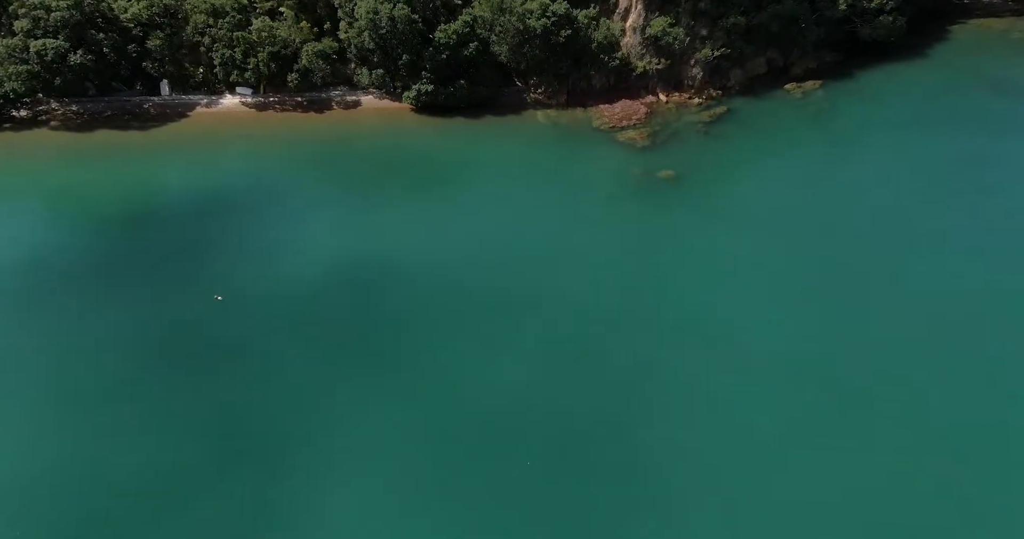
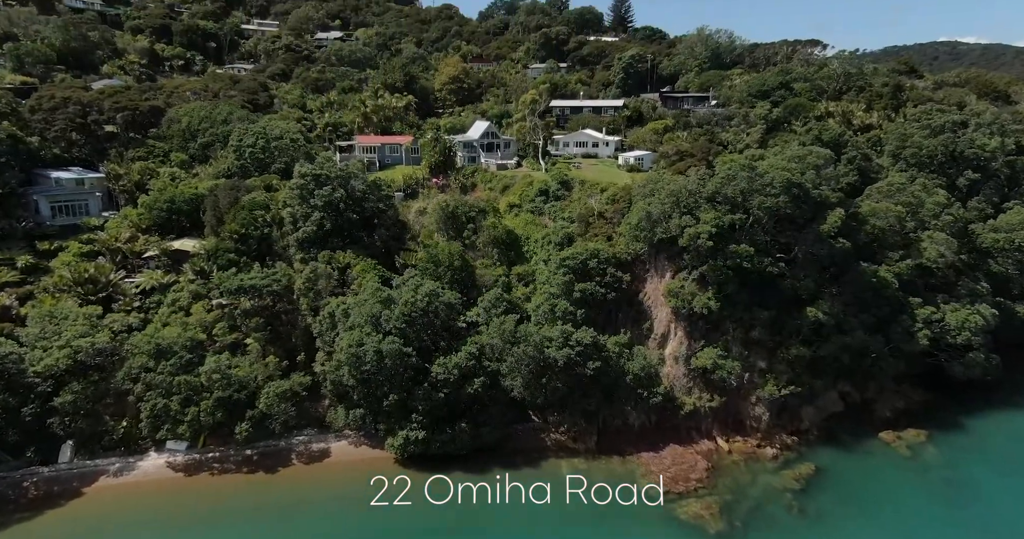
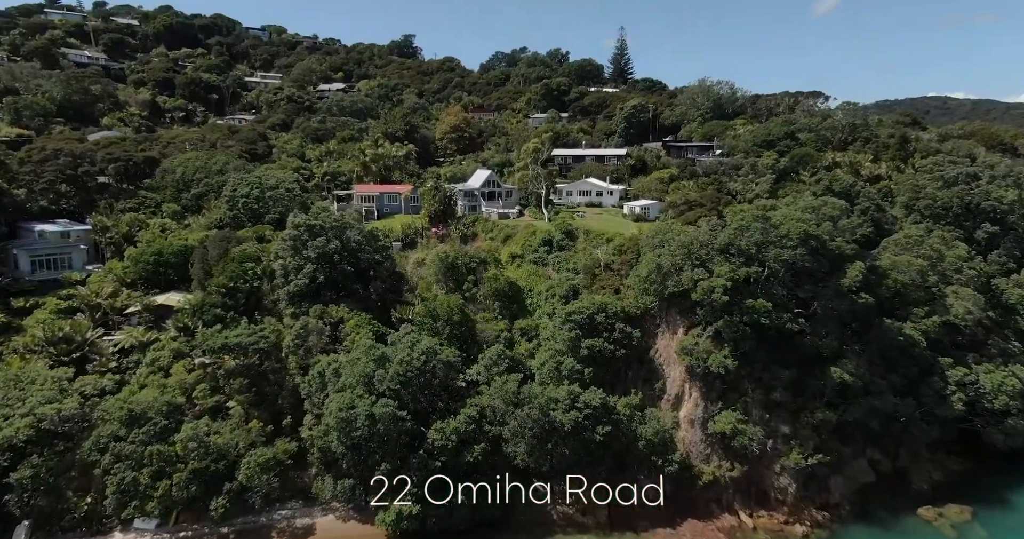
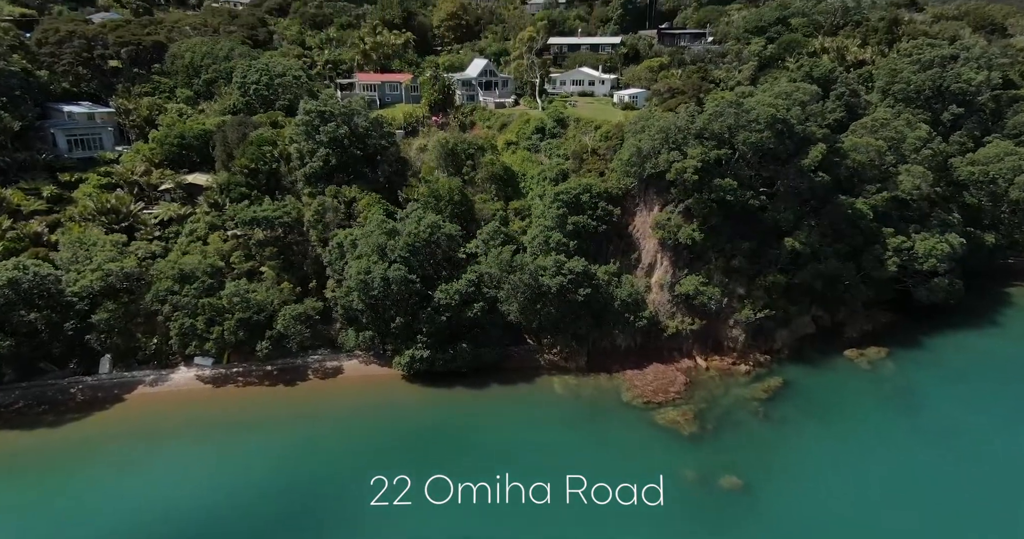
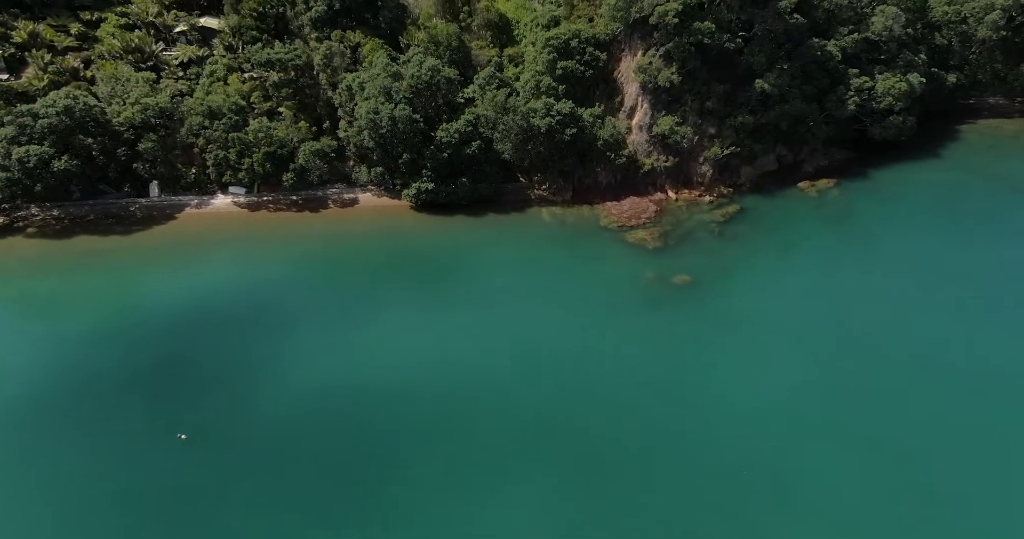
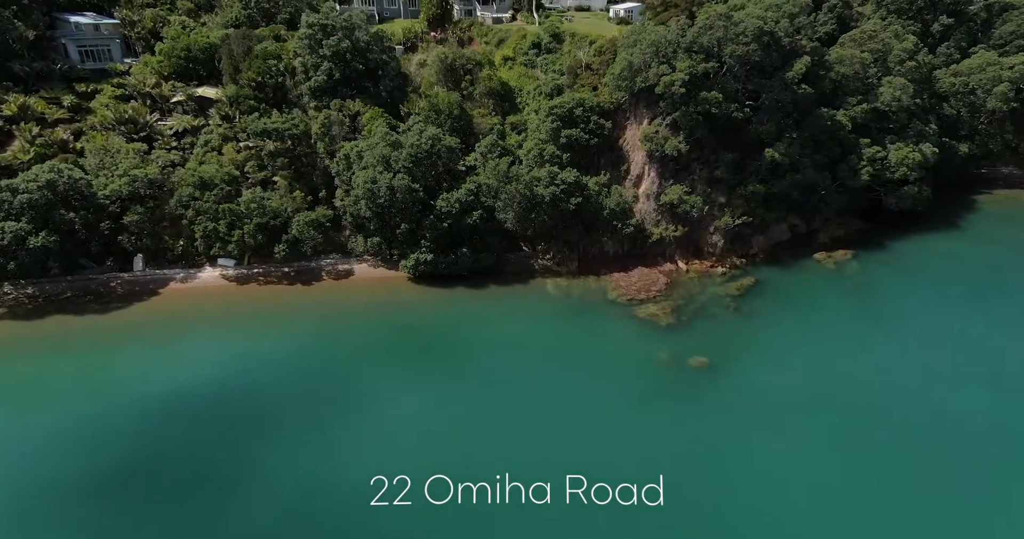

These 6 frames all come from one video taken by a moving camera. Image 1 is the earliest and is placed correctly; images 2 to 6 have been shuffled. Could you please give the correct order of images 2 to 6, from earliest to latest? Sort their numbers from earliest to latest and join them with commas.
5, 6, 4, 2, 3
